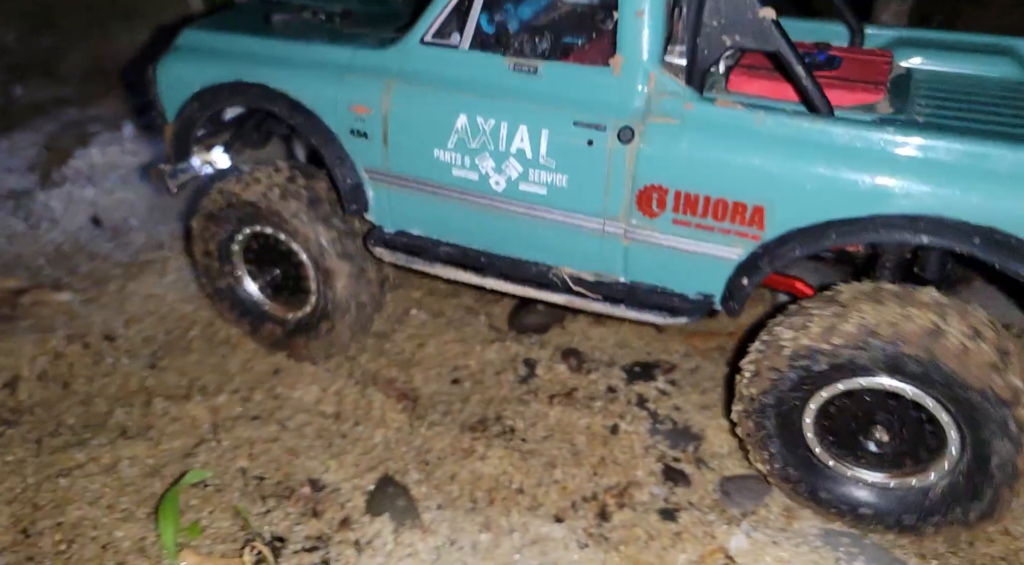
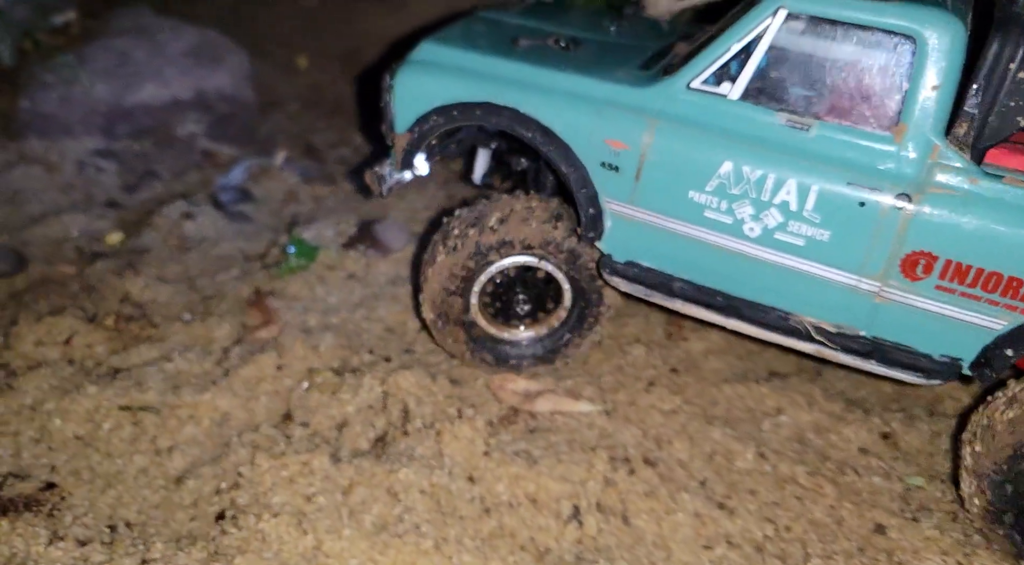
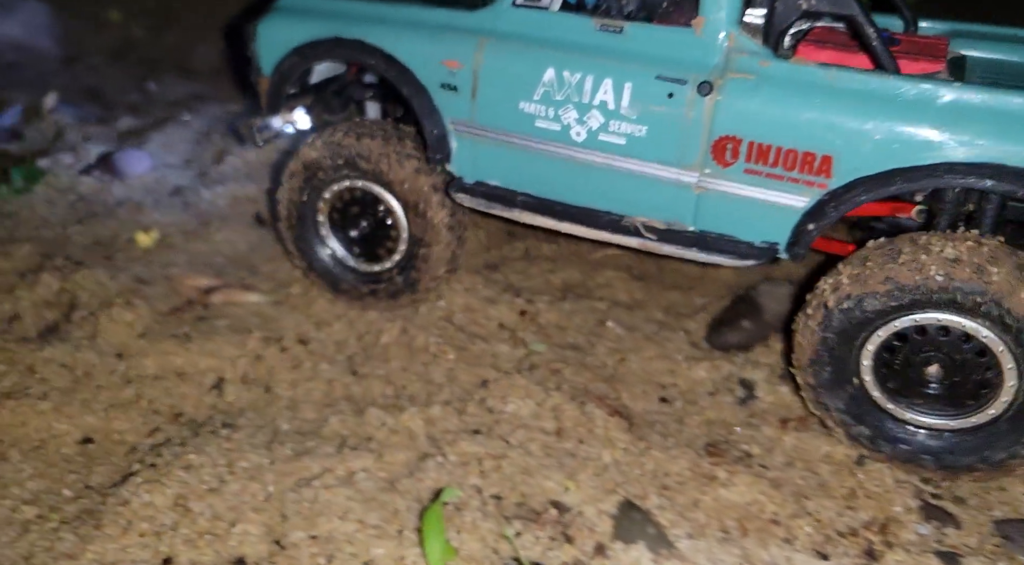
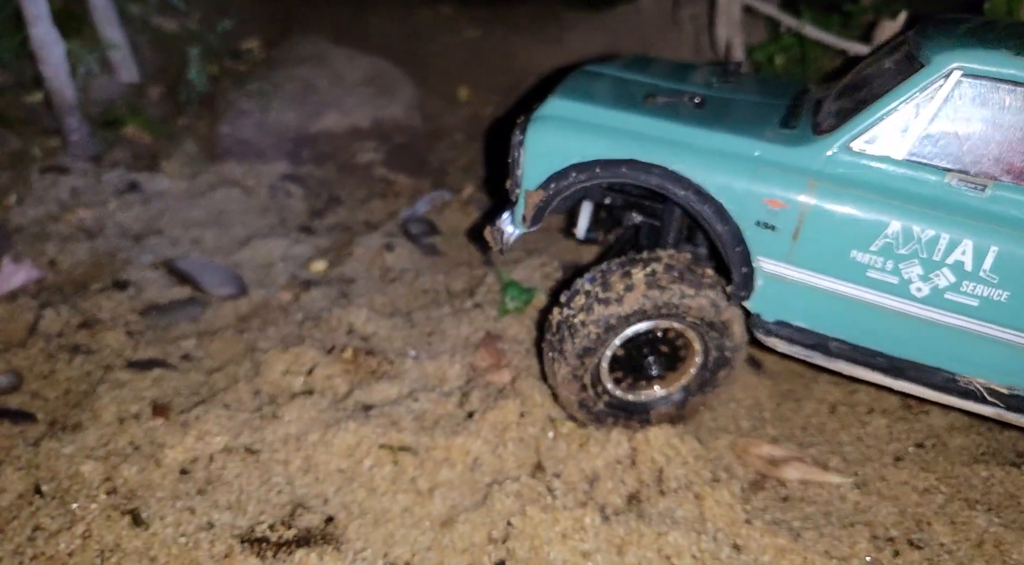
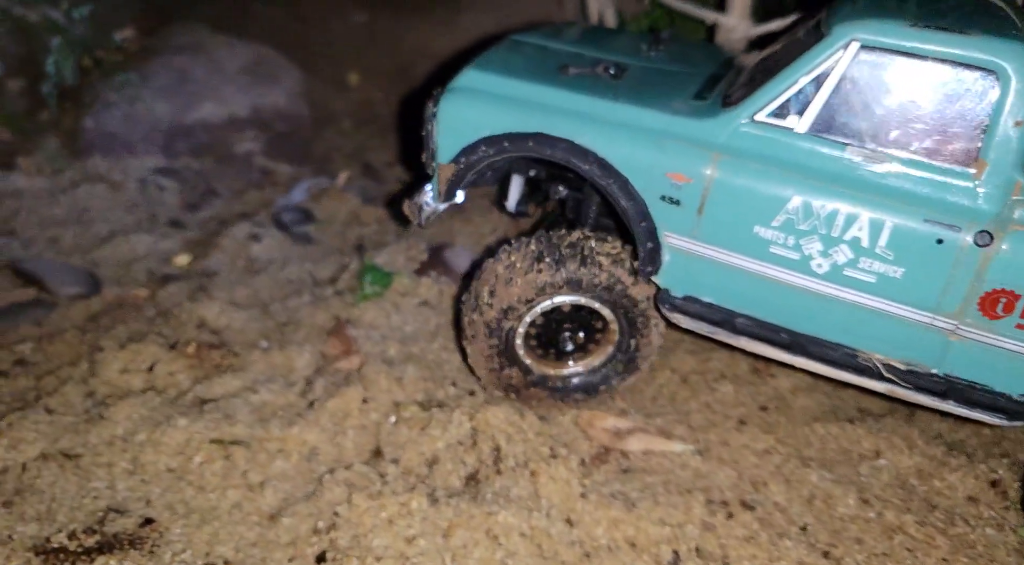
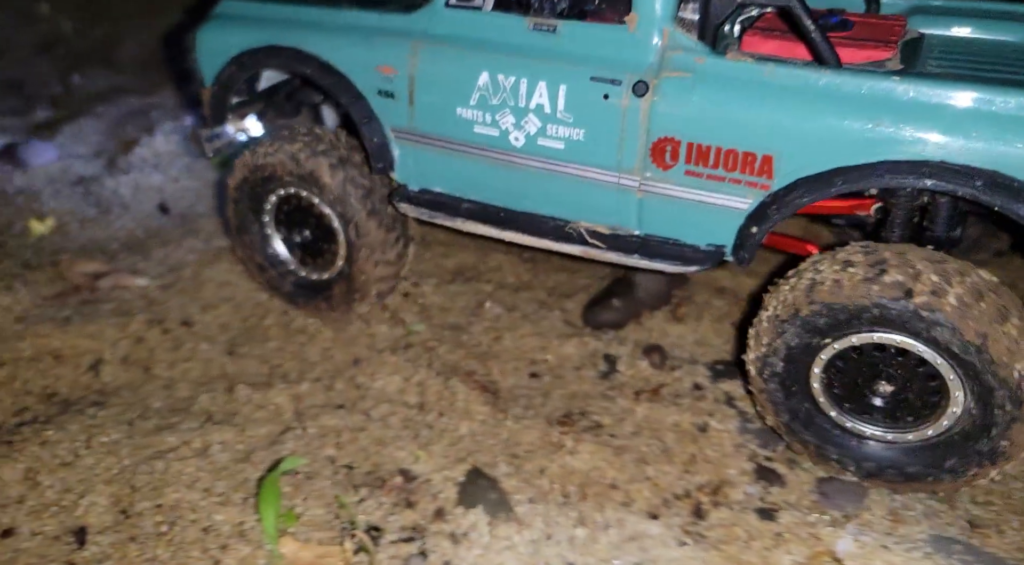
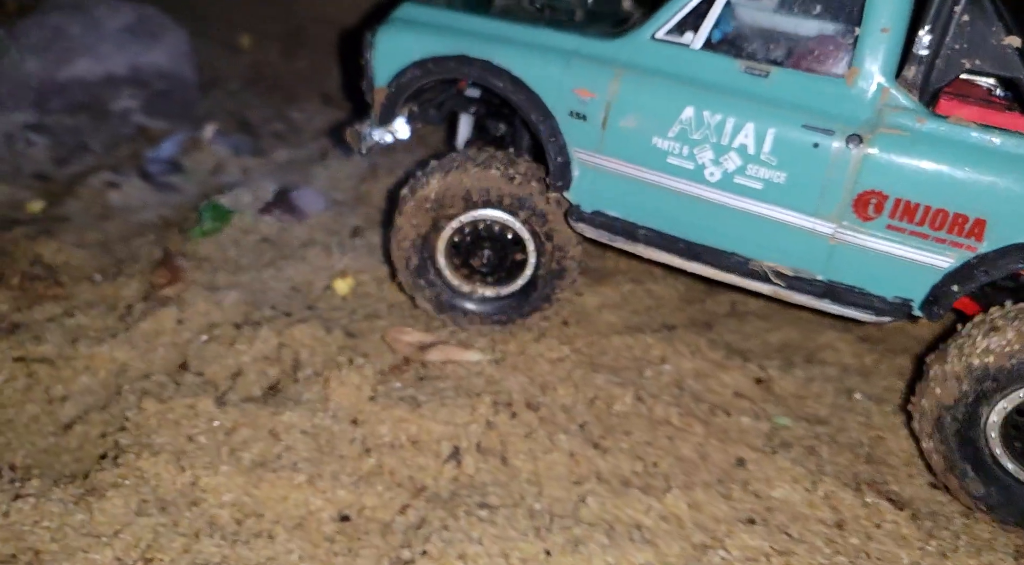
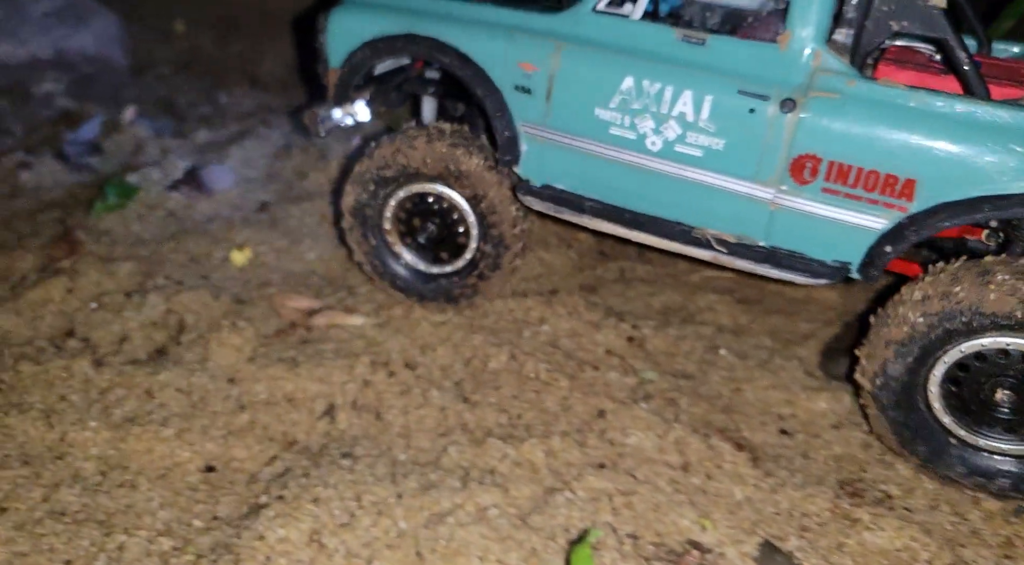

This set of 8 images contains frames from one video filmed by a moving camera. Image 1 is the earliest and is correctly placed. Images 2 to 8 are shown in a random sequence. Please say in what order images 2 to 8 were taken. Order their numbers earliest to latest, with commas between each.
6, 3, 8, 7, 2, 5, 4
